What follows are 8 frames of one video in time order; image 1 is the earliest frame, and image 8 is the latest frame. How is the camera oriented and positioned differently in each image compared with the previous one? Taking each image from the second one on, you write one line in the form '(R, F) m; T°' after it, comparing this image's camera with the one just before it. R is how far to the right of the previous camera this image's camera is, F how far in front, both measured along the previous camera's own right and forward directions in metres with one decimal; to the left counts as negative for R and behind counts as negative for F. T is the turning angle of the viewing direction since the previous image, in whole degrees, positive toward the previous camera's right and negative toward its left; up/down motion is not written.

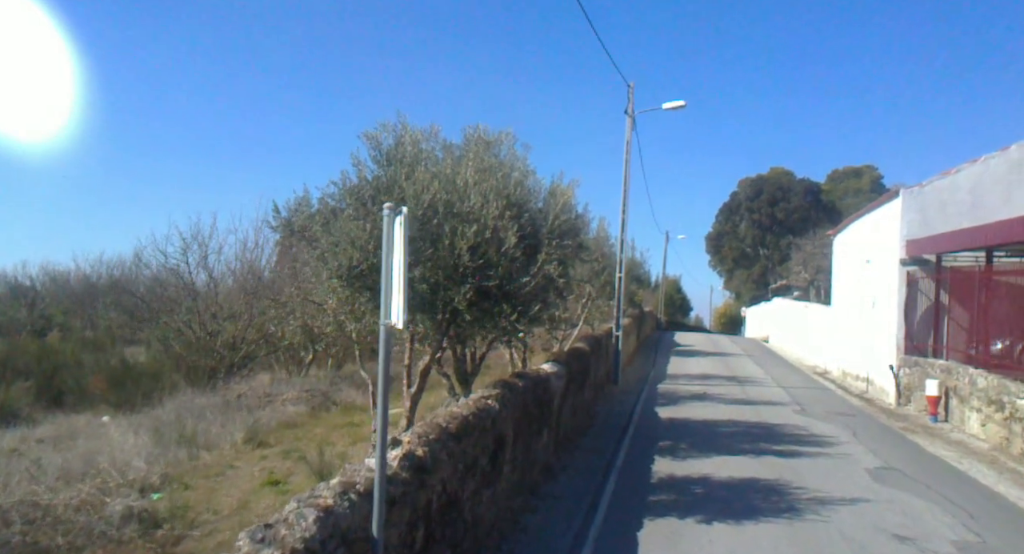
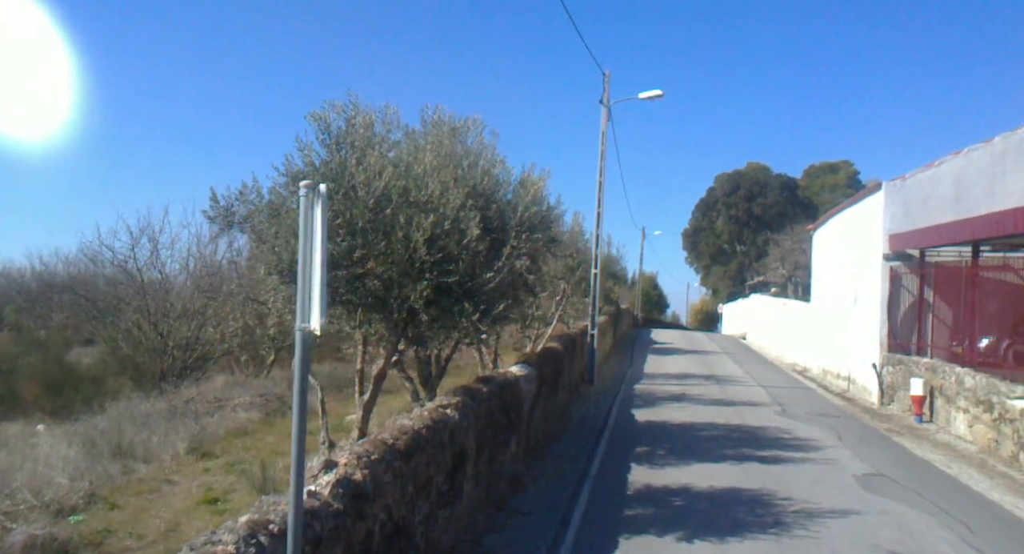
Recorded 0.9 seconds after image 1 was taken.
(+0.1, +0.7) m; +1°
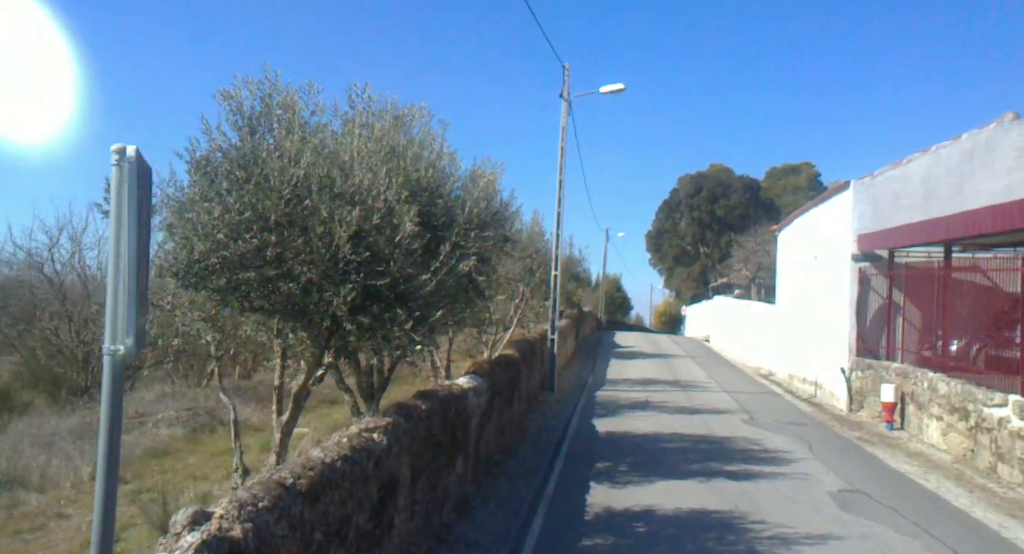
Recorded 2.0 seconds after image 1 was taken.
(+0.2, +0.9) m; +2°
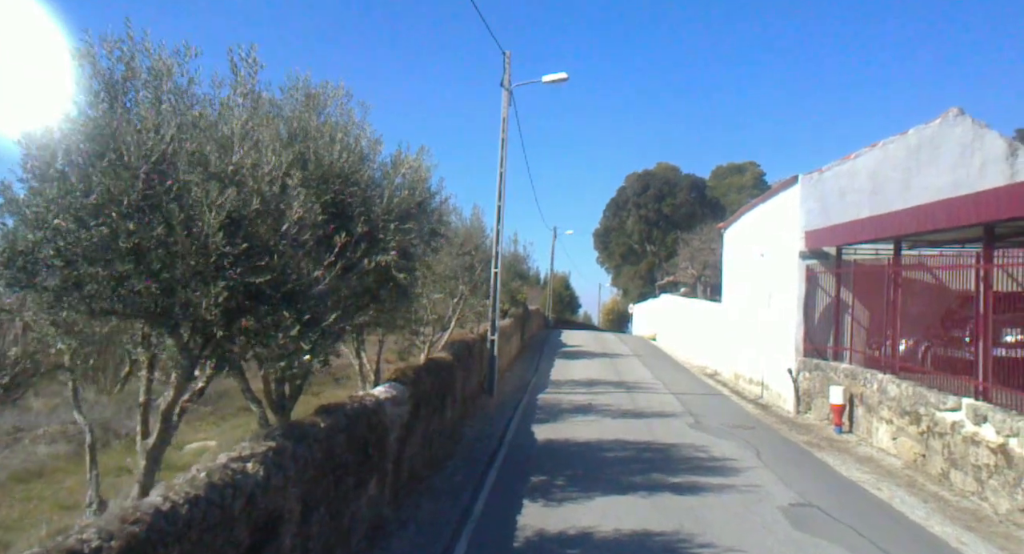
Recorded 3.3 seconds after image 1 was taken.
(+0.3, +0.9) m; +3°
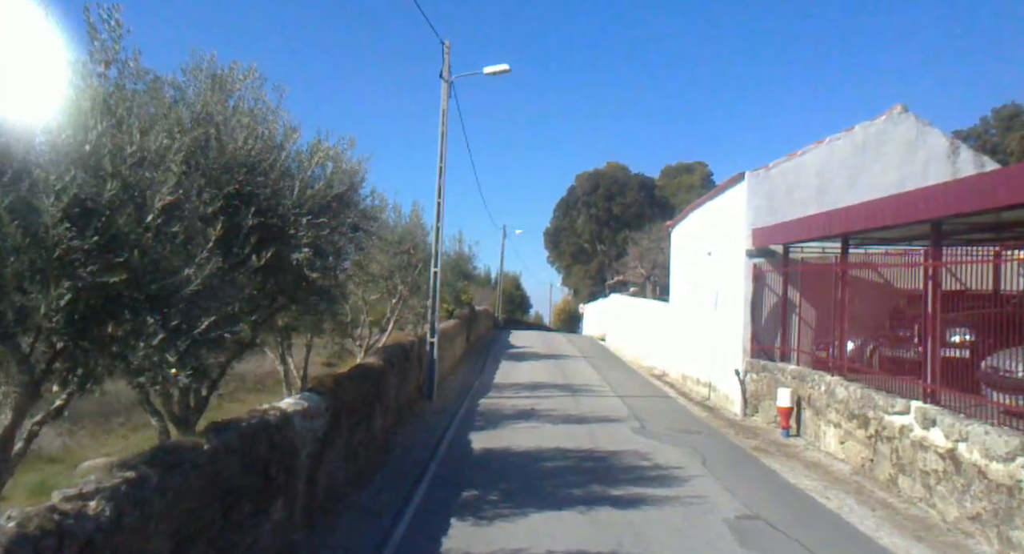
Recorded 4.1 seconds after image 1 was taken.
(+0.3, +0.7) m; +3°
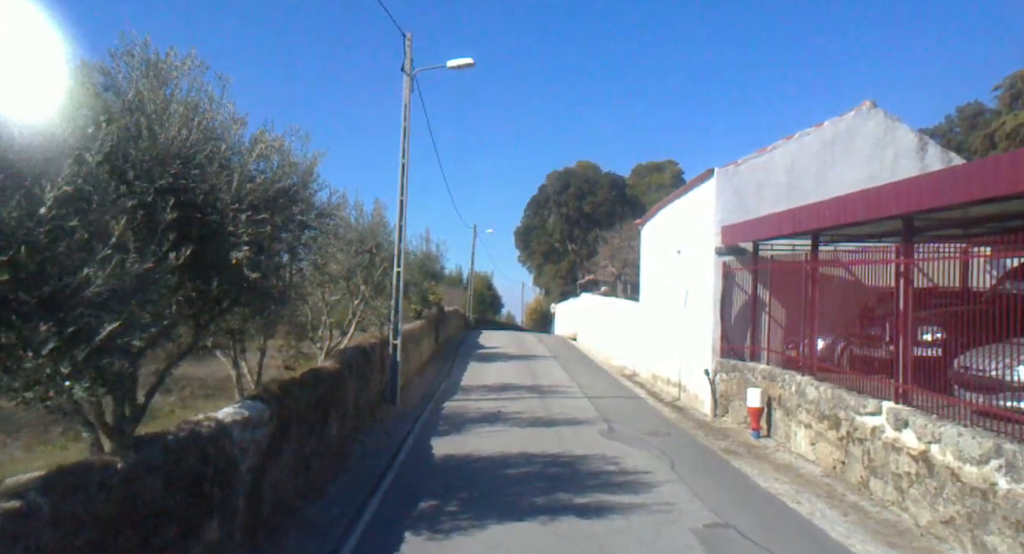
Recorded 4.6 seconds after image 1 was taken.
(+0.2, +0.4) m; +2°
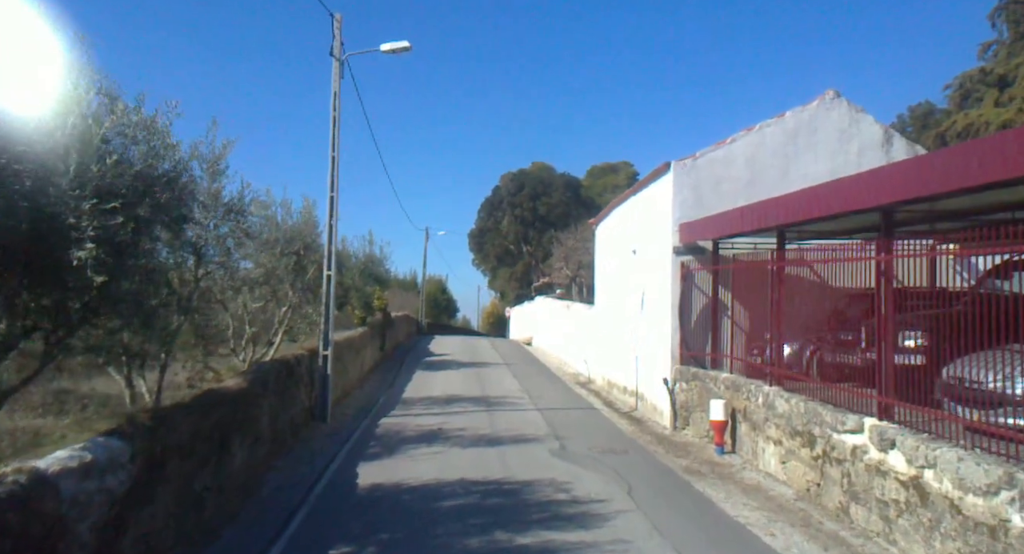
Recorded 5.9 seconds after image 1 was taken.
(+0.3, +1.3) m; +3°
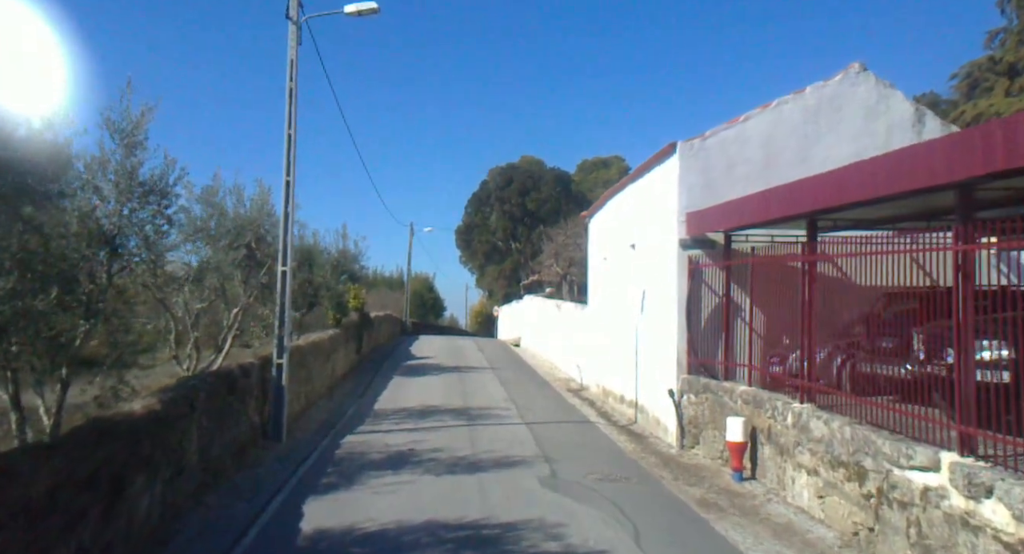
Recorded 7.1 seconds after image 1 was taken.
(+0.1, +2.0) m; +1°
